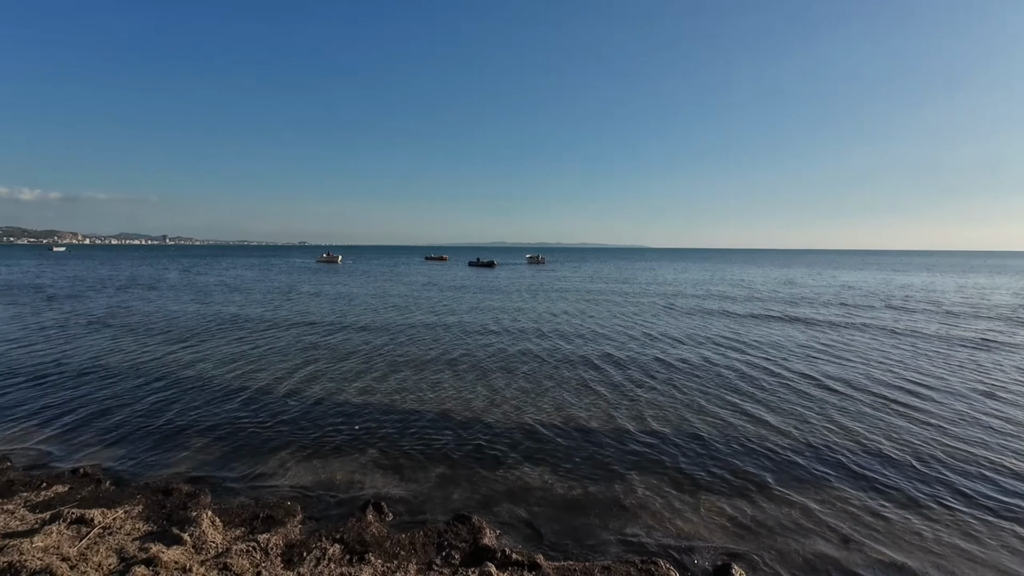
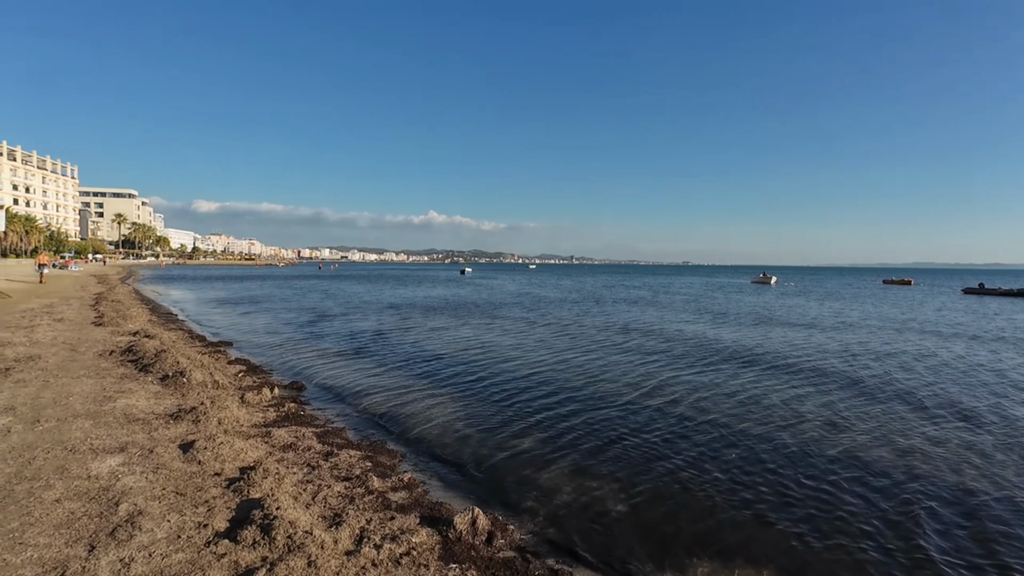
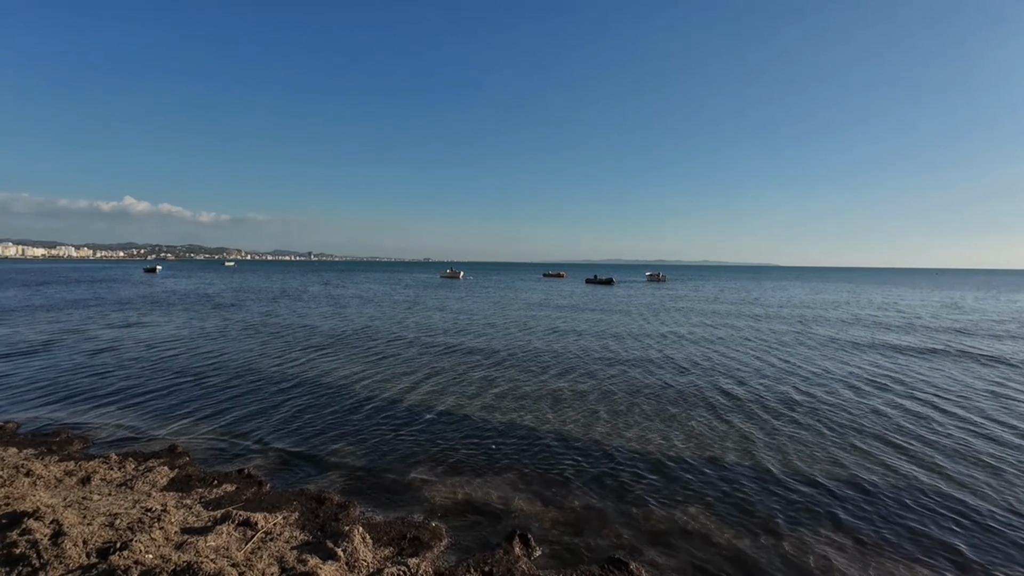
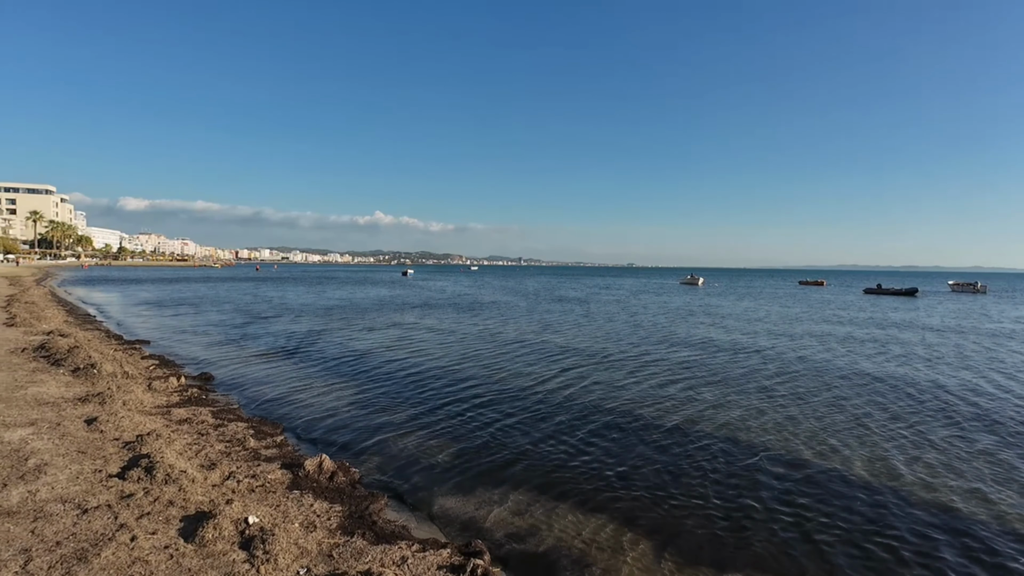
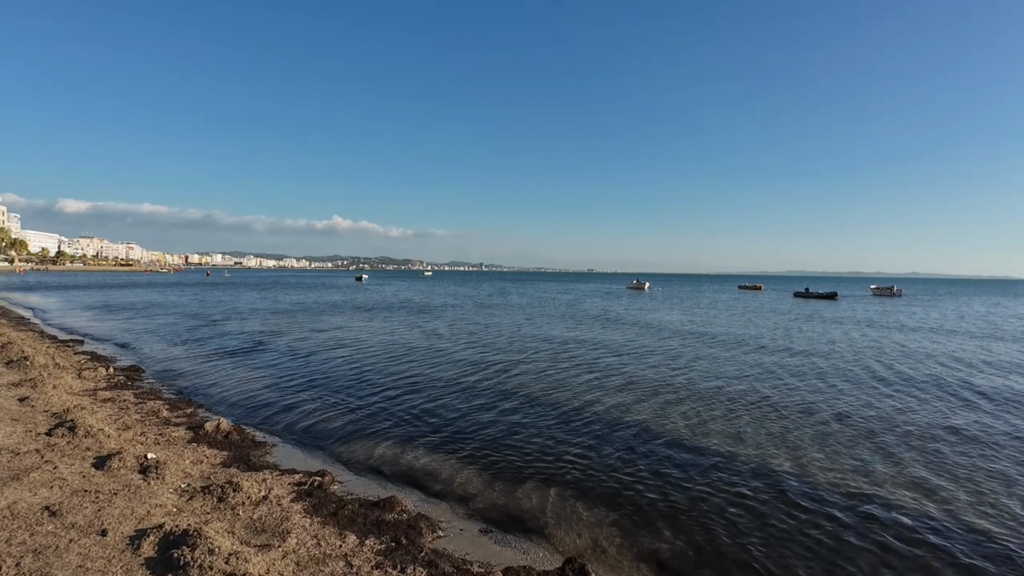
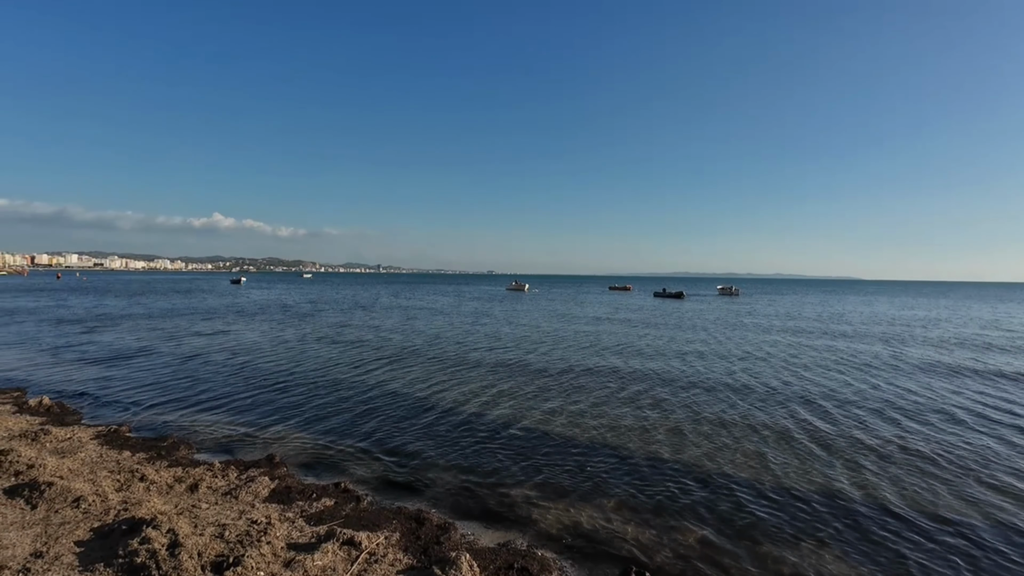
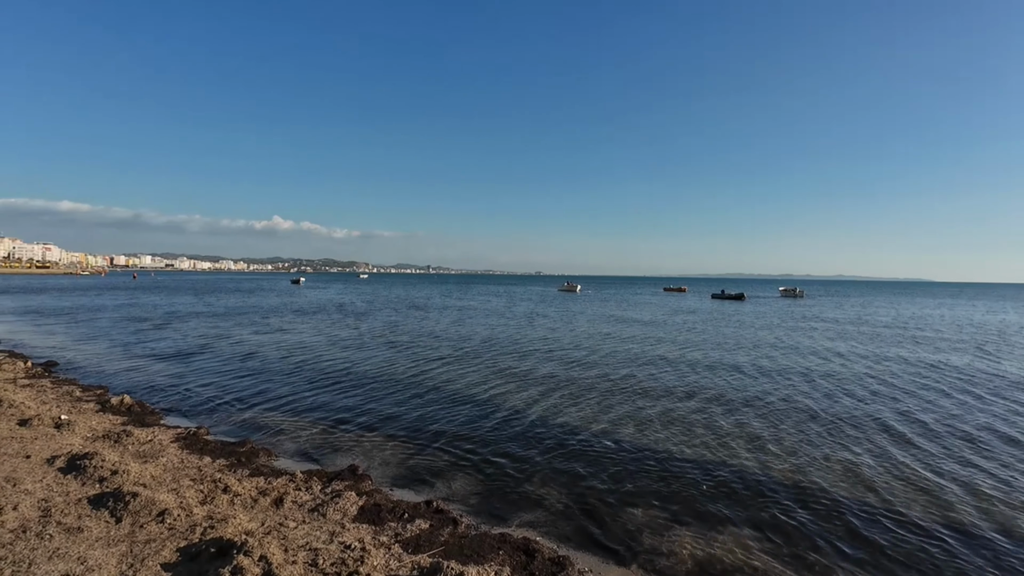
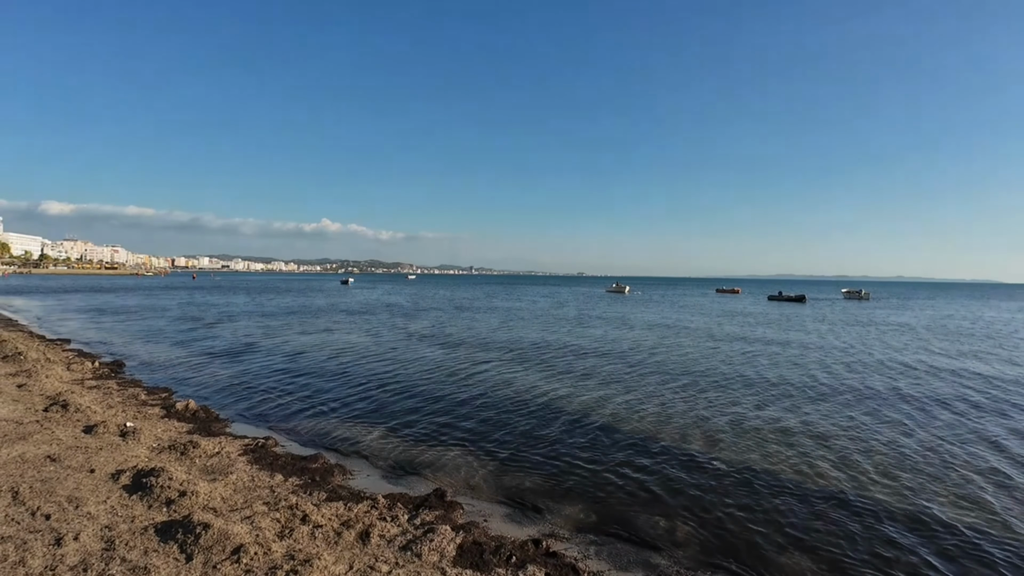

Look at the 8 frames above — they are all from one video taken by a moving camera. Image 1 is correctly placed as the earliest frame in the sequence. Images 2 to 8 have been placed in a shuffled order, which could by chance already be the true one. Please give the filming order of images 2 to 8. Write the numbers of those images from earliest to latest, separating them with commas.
3, 6, 7, 8, 5, 4, 2
